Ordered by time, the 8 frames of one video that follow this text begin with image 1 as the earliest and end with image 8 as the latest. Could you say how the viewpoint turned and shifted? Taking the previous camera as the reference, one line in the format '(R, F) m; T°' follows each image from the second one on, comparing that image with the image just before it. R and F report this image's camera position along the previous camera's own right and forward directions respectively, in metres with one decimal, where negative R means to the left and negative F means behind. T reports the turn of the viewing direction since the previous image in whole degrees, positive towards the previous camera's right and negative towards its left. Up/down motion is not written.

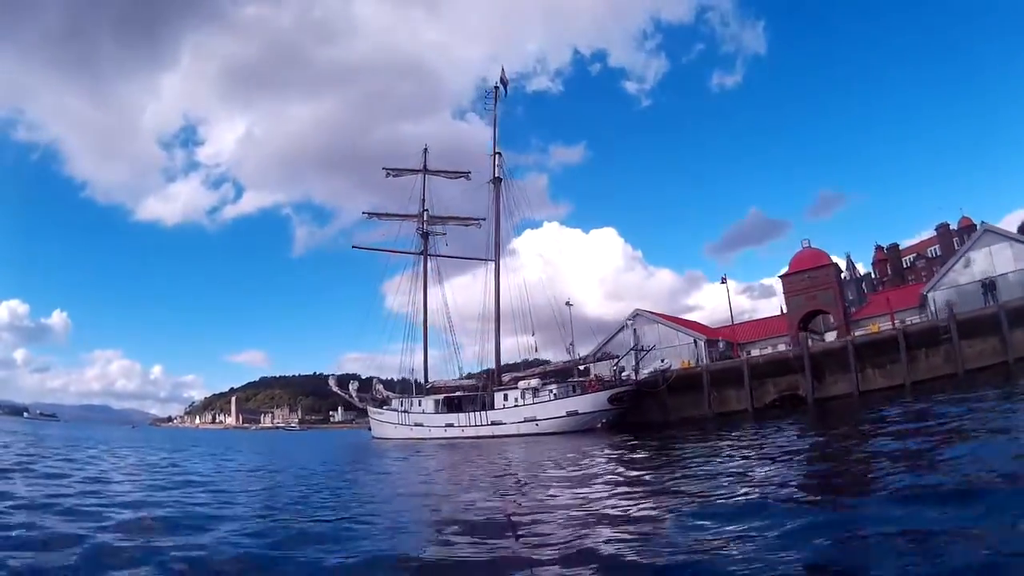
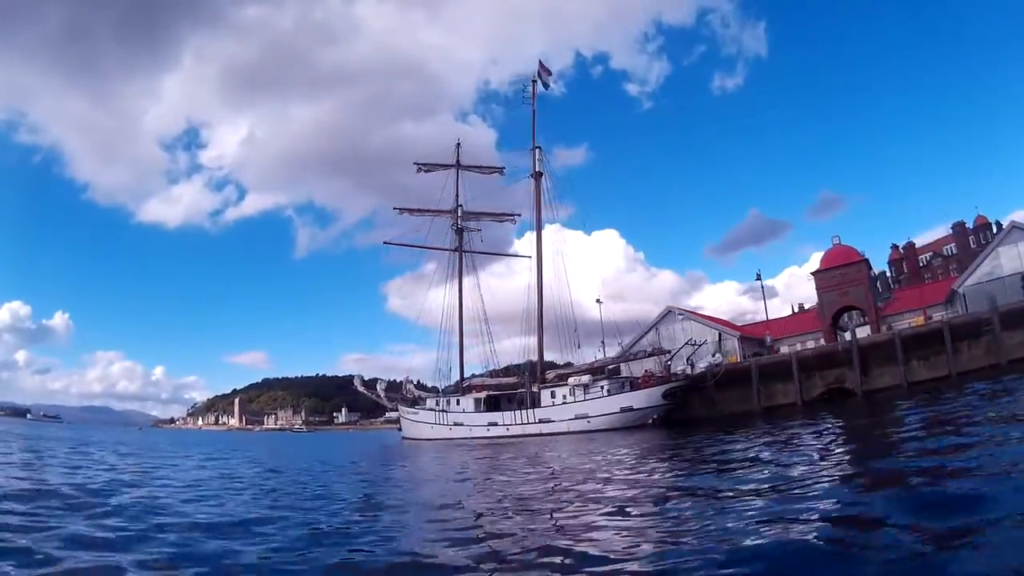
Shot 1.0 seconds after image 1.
(-1.5, +0.7) m; 0°
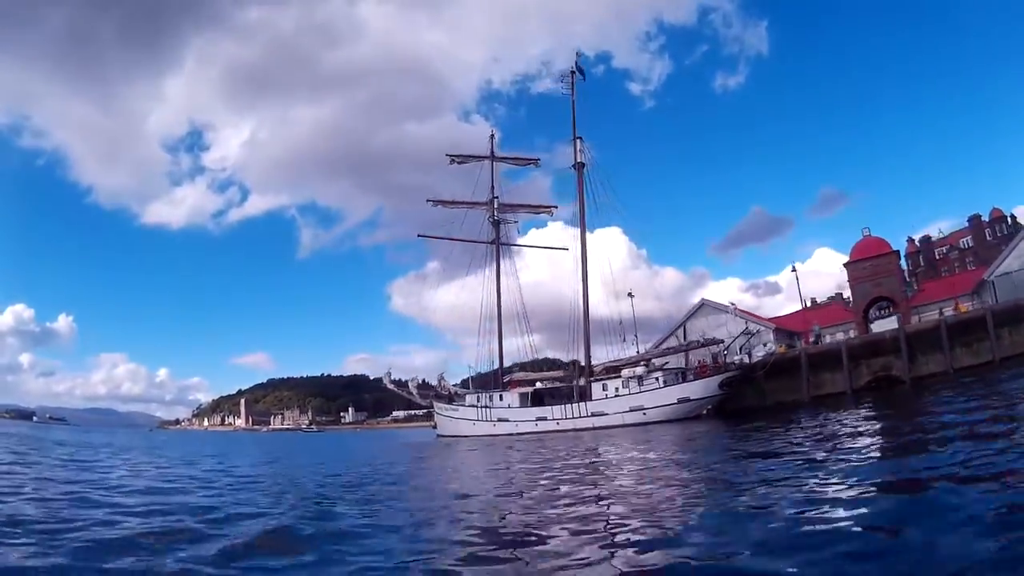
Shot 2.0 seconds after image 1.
(-1.5, +0.5) m; 0°
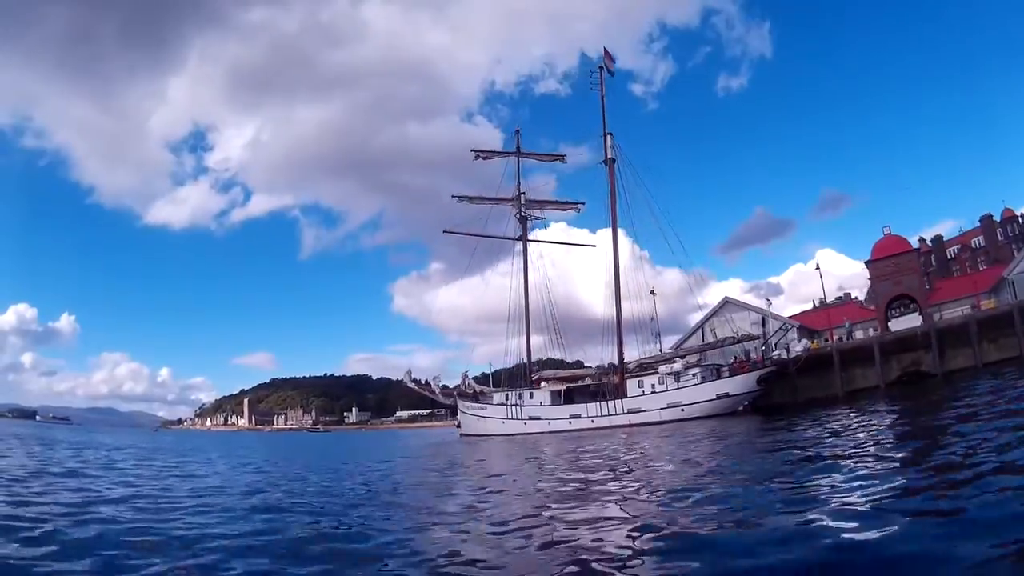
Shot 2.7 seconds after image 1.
(-1.0, +0.3) m; 0°
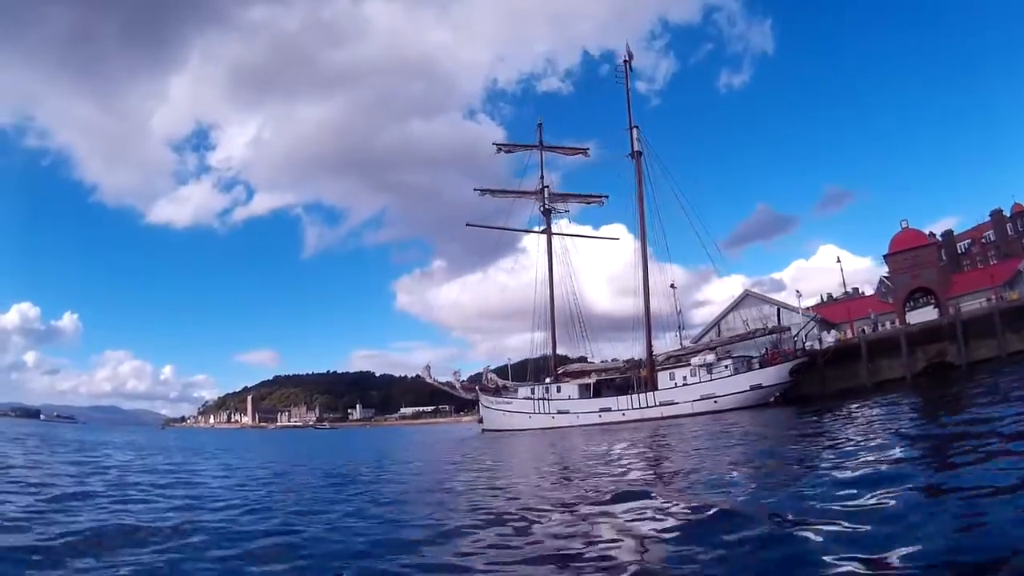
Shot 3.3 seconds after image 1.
(-0.9, +0.2) m; 0°
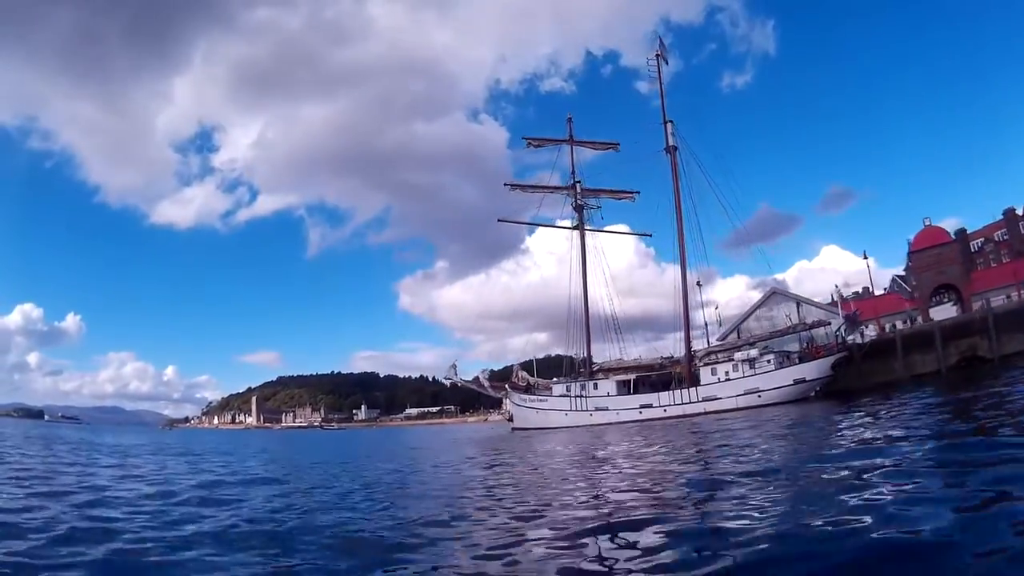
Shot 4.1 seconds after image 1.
(-1.2, +0.1) m; 0°
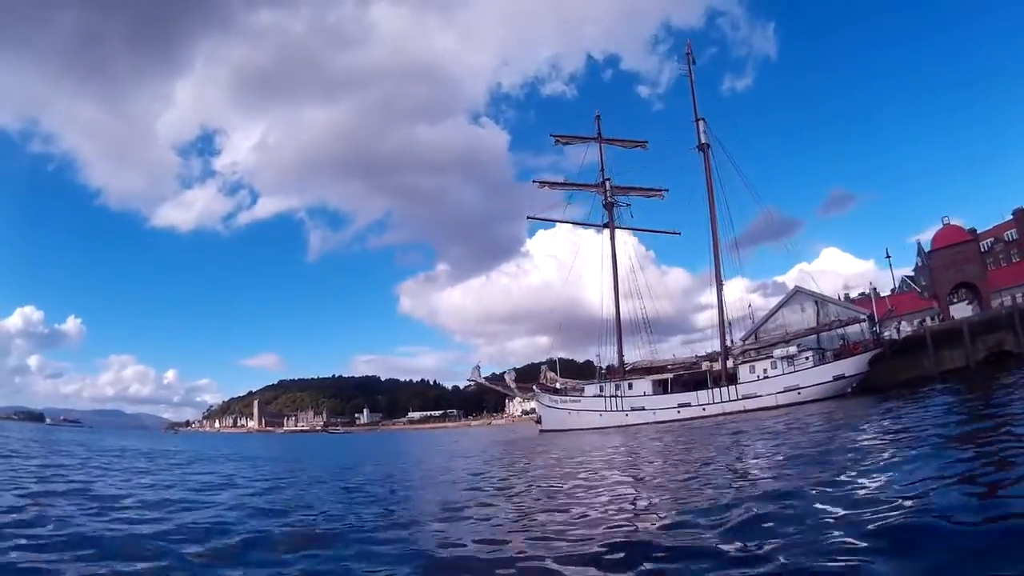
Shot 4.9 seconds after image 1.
(-1.2, +0.1) m; 0°
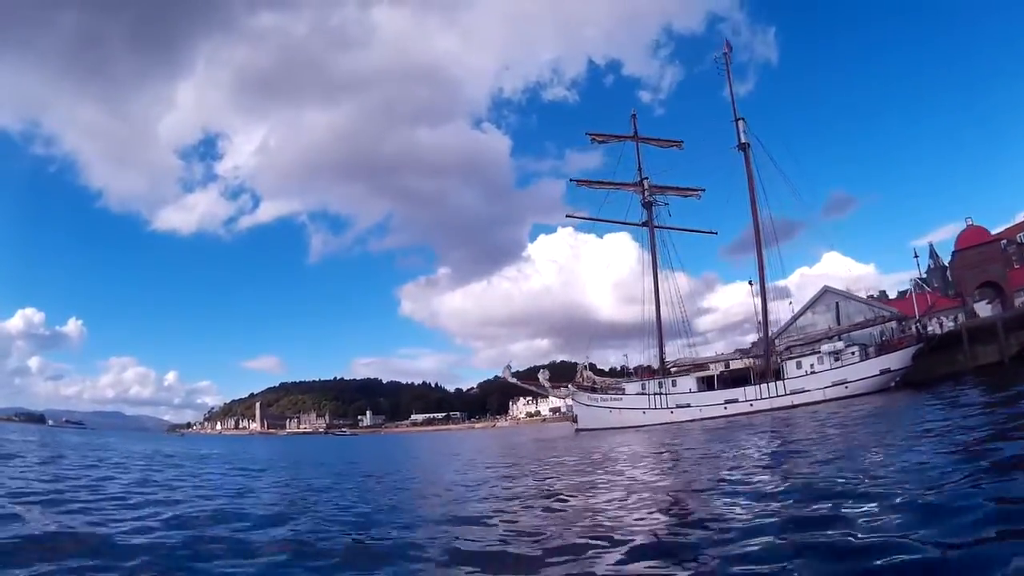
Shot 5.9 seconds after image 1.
(-1.5, 0.0) m; 0°
